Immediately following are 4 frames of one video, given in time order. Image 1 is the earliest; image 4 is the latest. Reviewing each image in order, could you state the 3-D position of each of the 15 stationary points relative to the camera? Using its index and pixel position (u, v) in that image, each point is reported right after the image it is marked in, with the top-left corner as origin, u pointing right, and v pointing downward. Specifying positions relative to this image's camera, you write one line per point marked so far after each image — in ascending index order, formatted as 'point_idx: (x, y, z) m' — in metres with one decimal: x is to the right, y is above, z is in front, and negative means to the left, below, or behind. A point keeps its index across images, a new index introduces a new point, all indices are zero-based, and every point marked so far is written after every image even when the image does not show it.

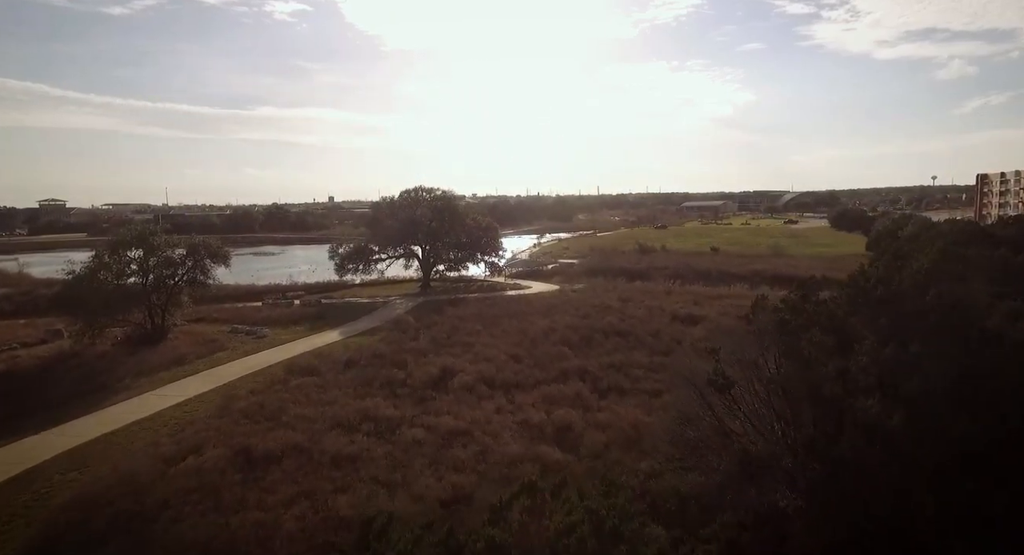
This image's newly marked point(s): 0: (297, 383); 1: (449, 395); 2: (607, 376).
0: (-6.3, -3.1, +19.2) m
1: (-1.7, -3.3, +17.8) m
2: (+2.8, -2.9, +19.1) m
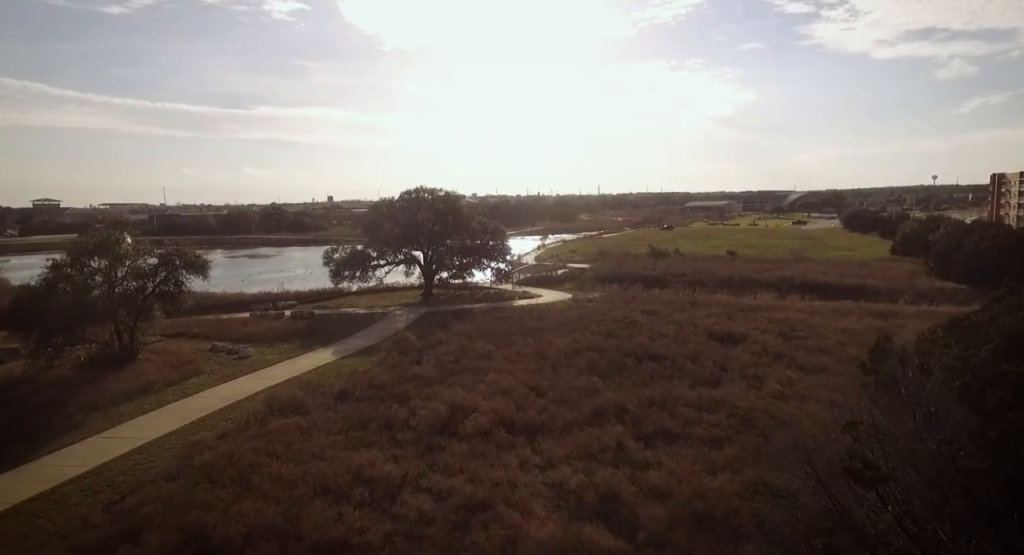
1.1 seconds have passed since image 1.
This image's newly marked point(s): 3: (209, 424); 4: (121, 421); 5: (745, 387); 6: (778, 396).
0: (-5.7, -3.6, +16.0) m
1: (-1.2, -3.8, +14.6) m
2: (+3.4, -3.4, +15.9) m
3: (-8.0, -3.8, +17.1) m
4: (-10.8, -4.0, +17.9) m
5: (+6.5, -3.1, +18.2) m
6: (+7.0, -3.1, +17.1) m
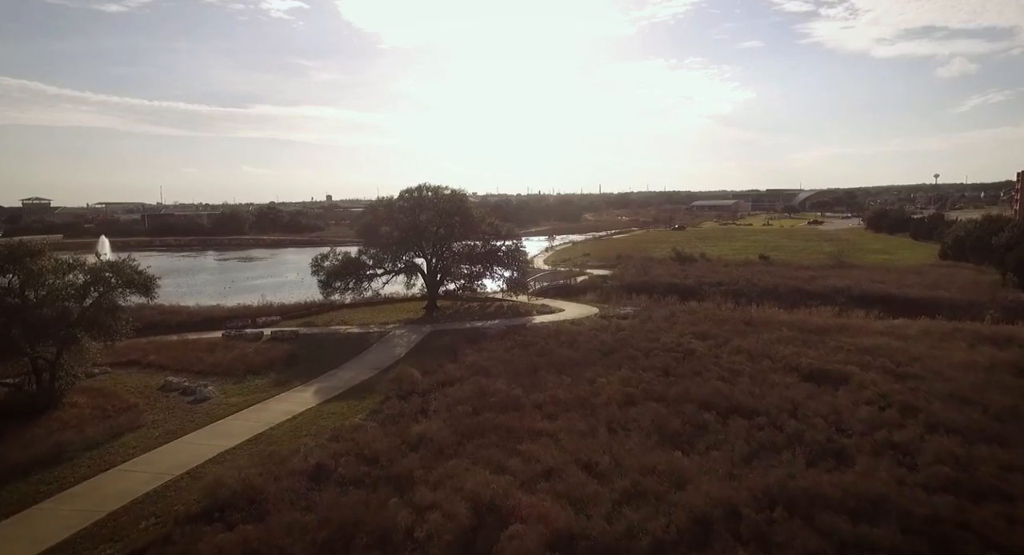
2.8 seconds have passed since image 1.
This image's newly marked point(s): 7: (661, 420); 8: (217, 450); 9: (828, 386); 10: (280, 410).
0: (-4.8, -4.3, +10.5) m
1: (-0.2, -4.4, +9.1) m
2: (+4.3, -4.1, +10.4) m
3: (-7.0, -4.5, +11.6) m
4: (-9.9, -4.6, +12.4) m
5: (+7.5, -3.7, +12.7) m
6: (+7.9, -3.7, +11.6) m
7: (+3.6, -3.4, +15.5) m
8: (-7.1, -4.2, +15.6) m
9: (+8.9, -3.1, +18.4) m
10: (-6.8, -3.9, +19.1) m
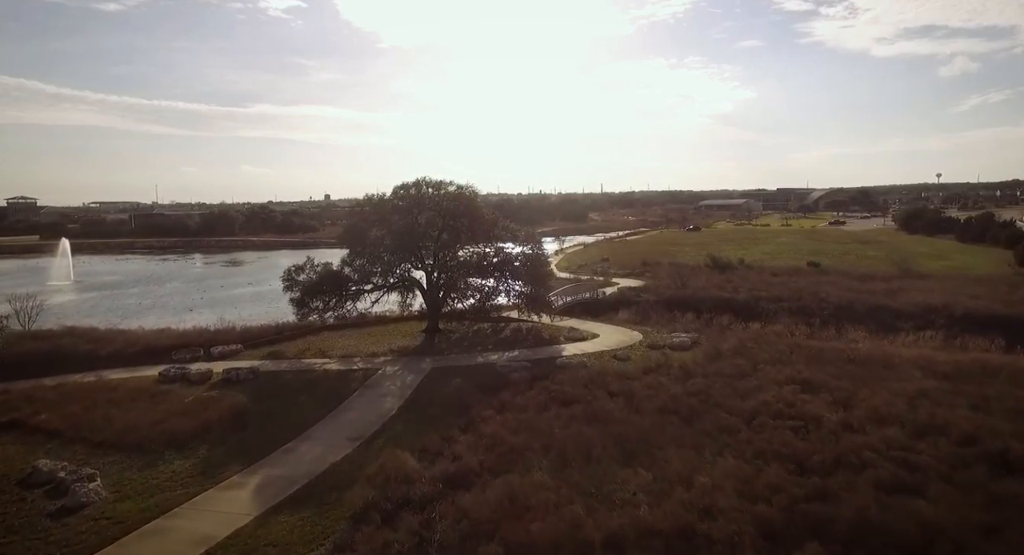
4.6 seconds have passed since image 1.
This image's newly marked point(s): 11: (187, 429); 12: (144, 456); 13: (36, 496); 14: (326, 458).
0: (-3.8, -5.1, +3.3) m
1: (+0.7, -5.2, +1.9) m
2: (+5.3, -4.8, +3.2) m
3: (-6.1, -5.3, +4.4) m
4: (-8.9, -5.4, +5.2) m
5: (+8.4, -4.5, +5.5) m
6: (+8.9, -4.5, +4.4) m
7: (+4.5, -4.2, +8.3) m
8: (-6.2, -4.9, +8.4) m
9: (+9.9, -3.8, +11.2) m
10: (-5.9, -4.6, +11.9) m
11: (-8.5, -4.0, +17.0) m
12: (-8.9, -4.2, +15.7) m
13: (-9.8, -4.5, +13.4) m
14: (-4.3, -4.2, +15.0) m
